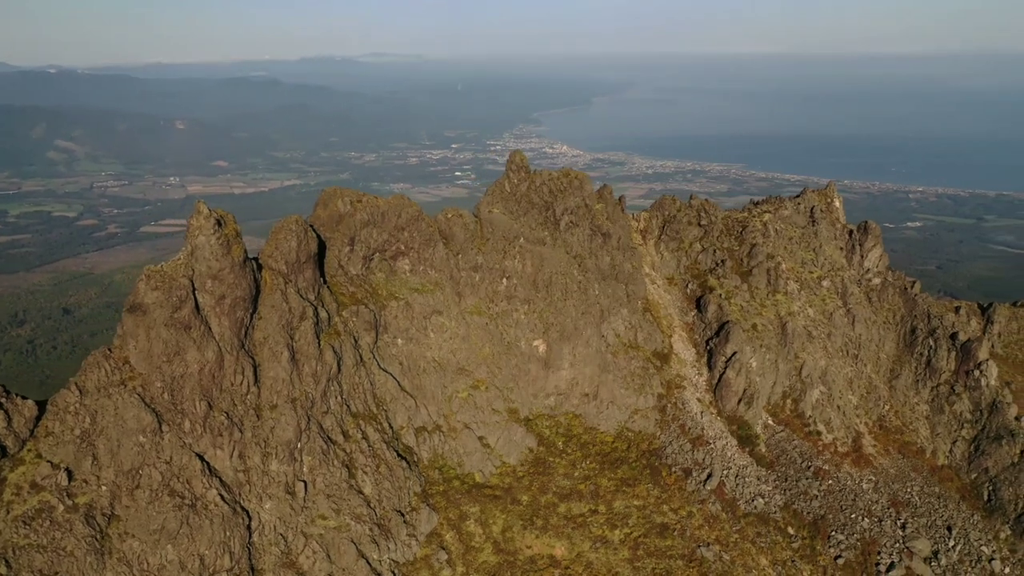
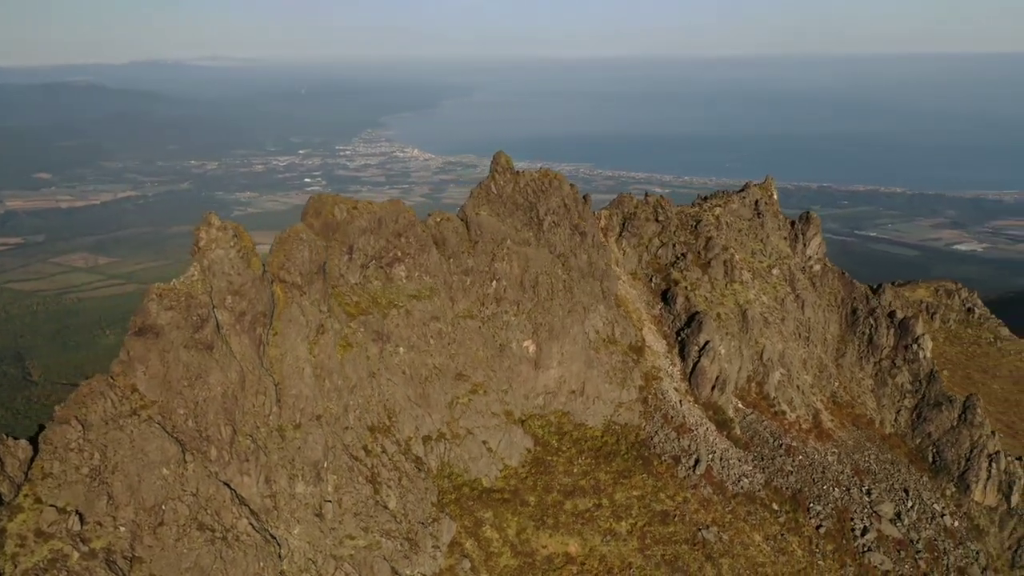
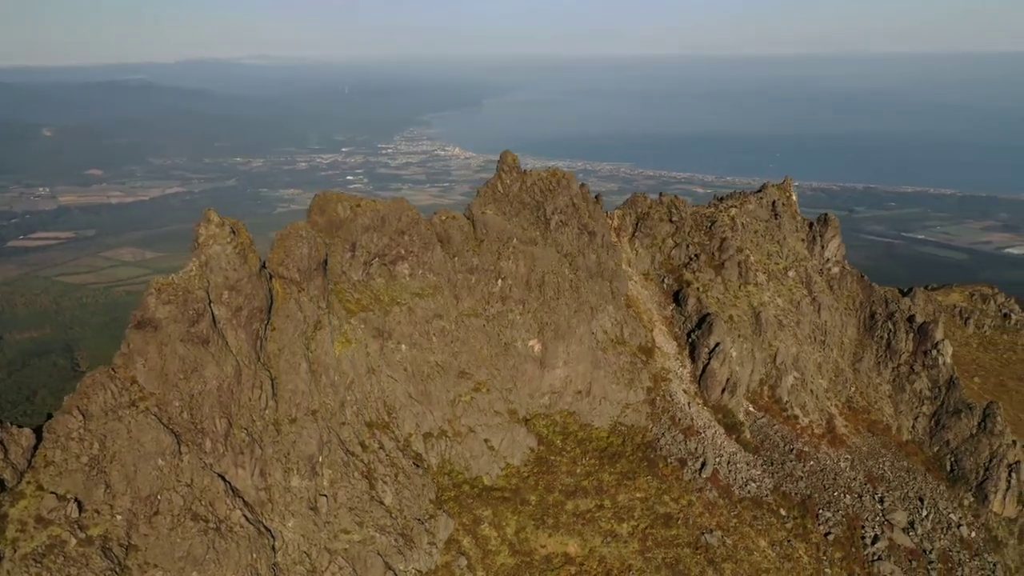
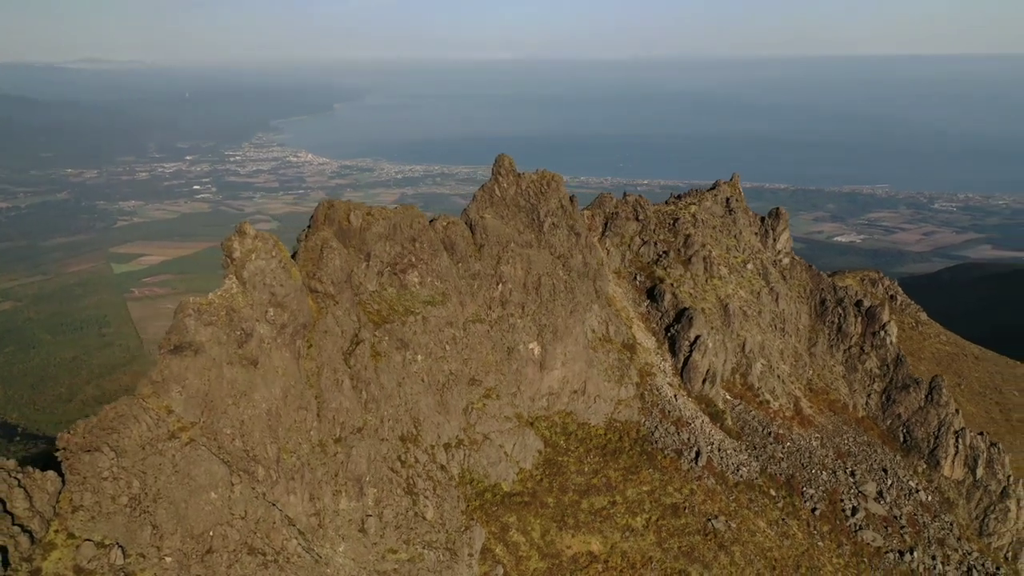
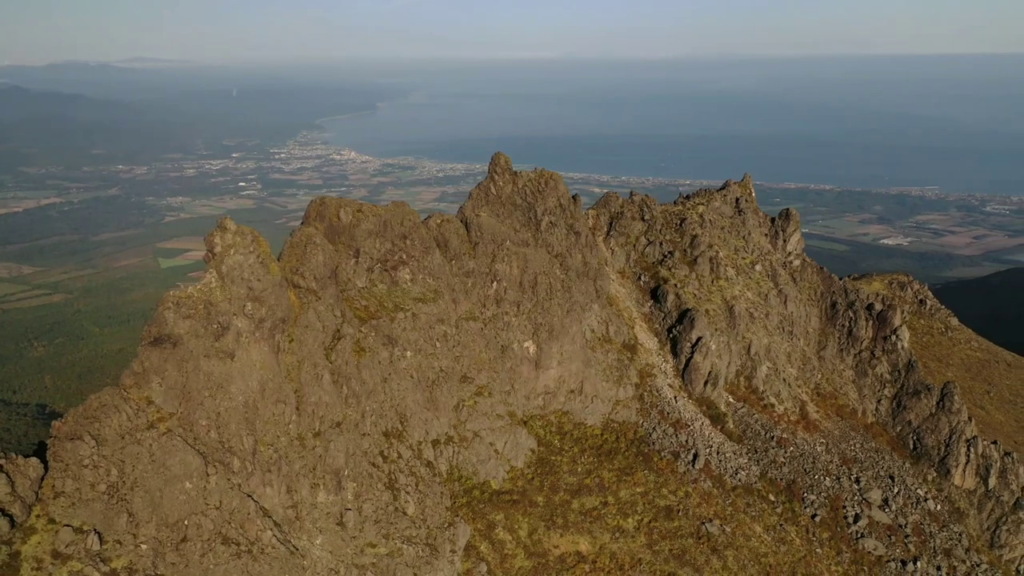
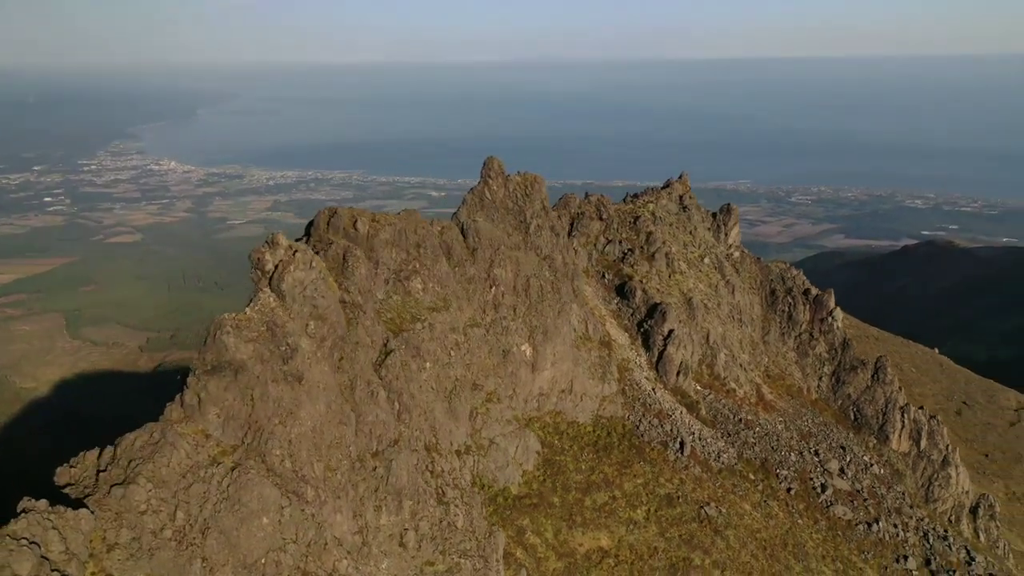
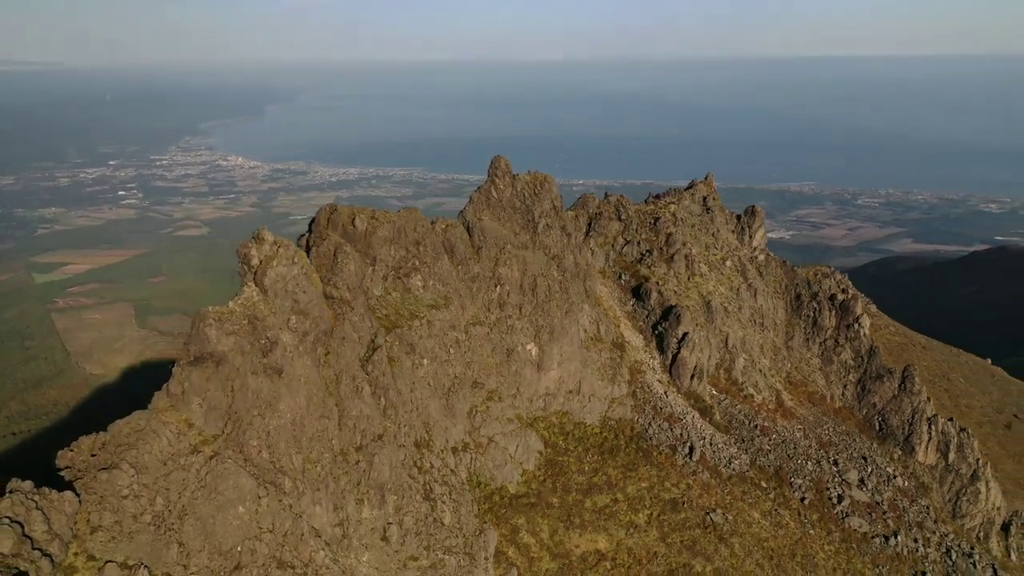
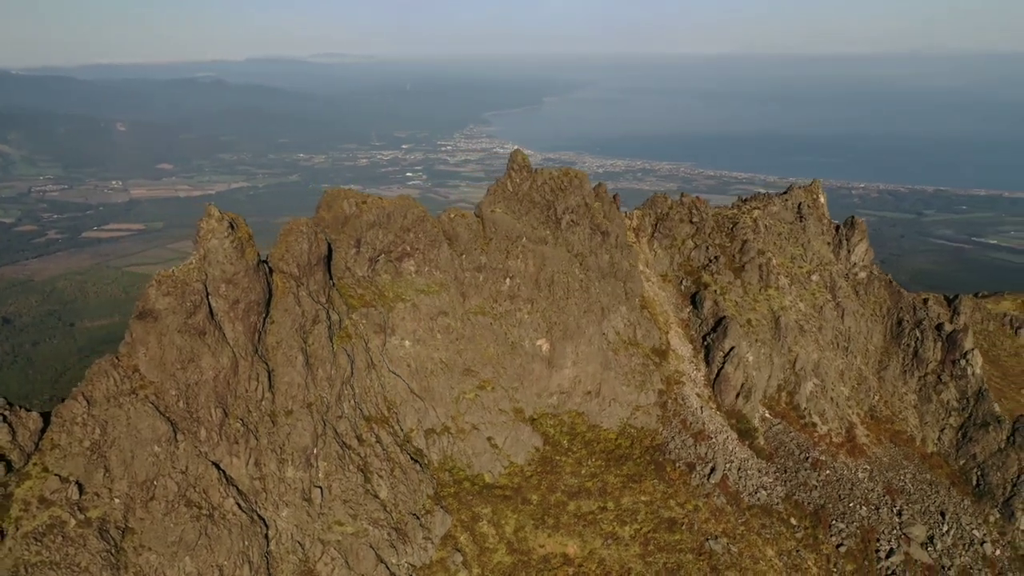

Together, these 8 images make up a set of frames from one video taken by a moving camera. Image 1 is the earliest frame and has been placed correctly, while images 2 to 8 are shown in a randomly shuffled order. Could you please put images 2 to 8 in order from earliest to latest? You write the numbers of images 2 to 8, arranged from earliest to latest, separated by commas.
8, 3, 2, 5, 4, 7, 6
